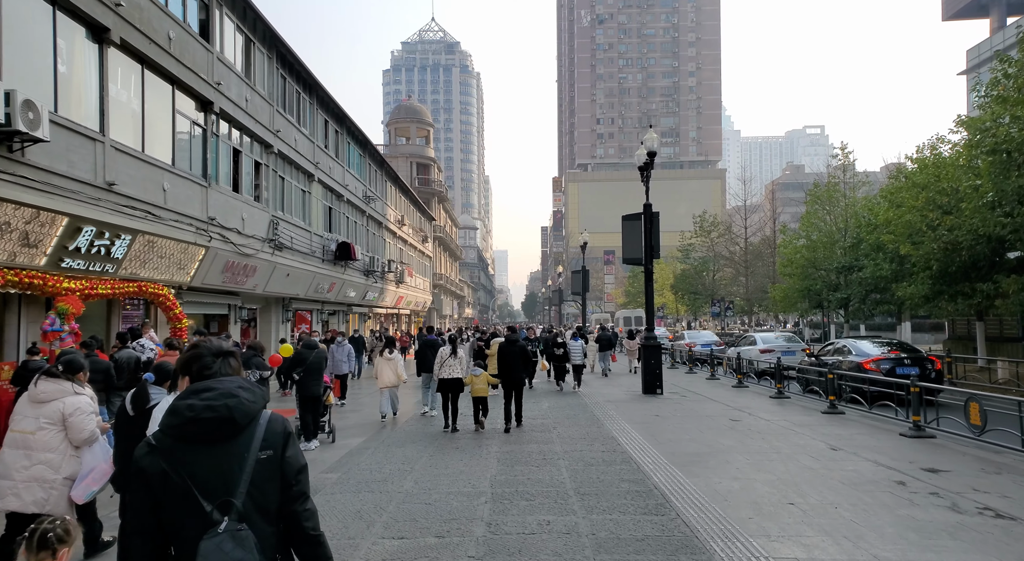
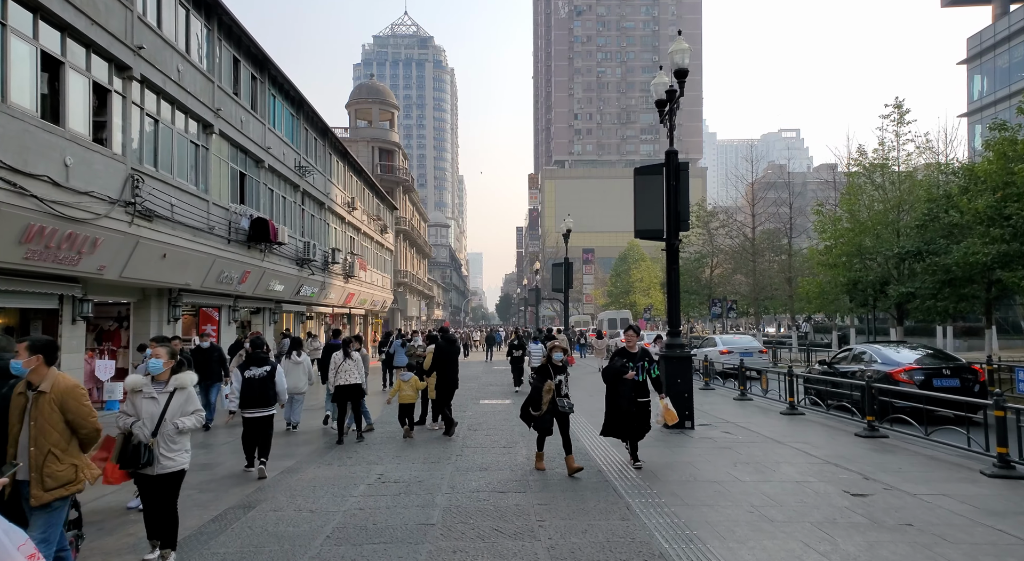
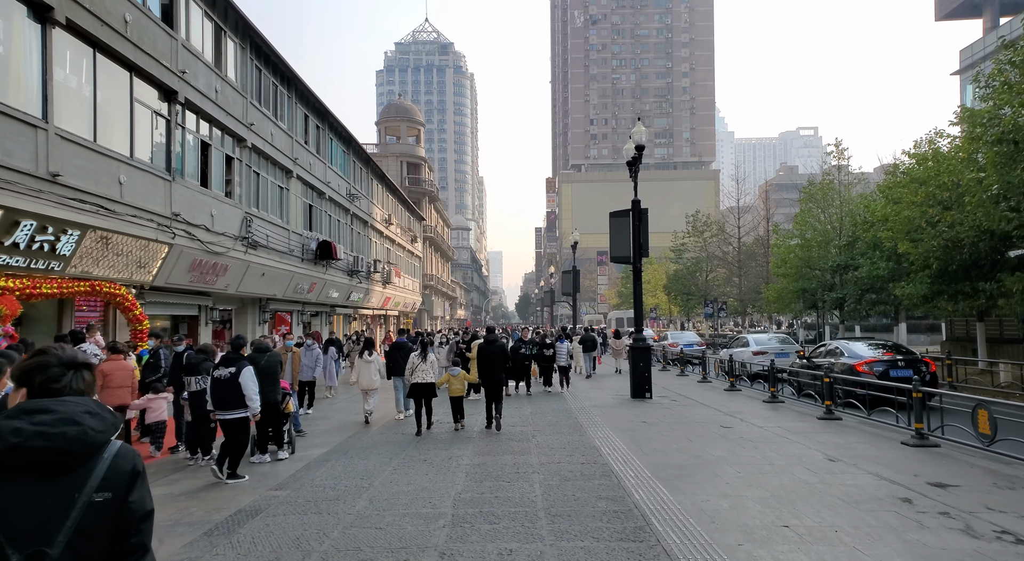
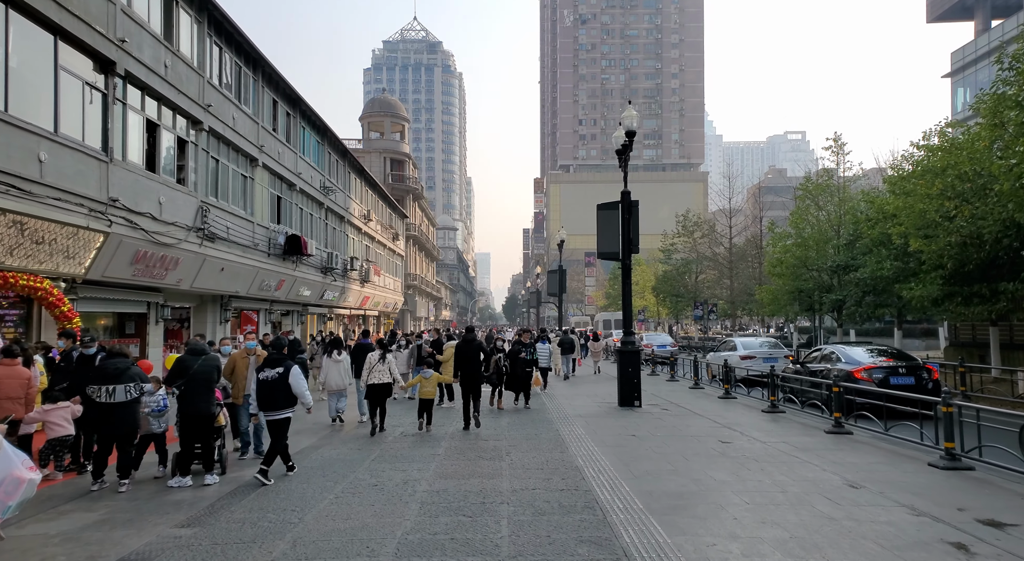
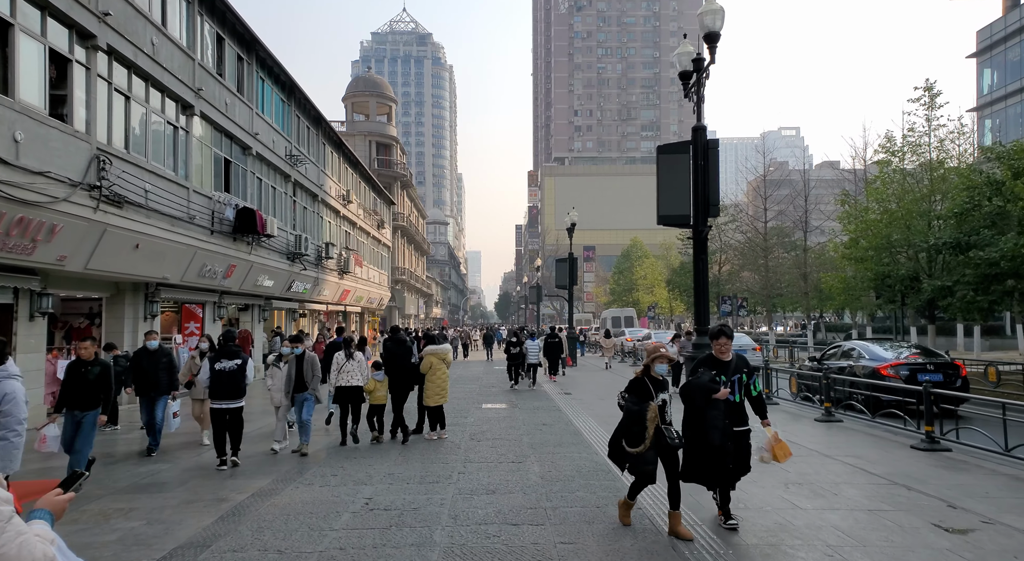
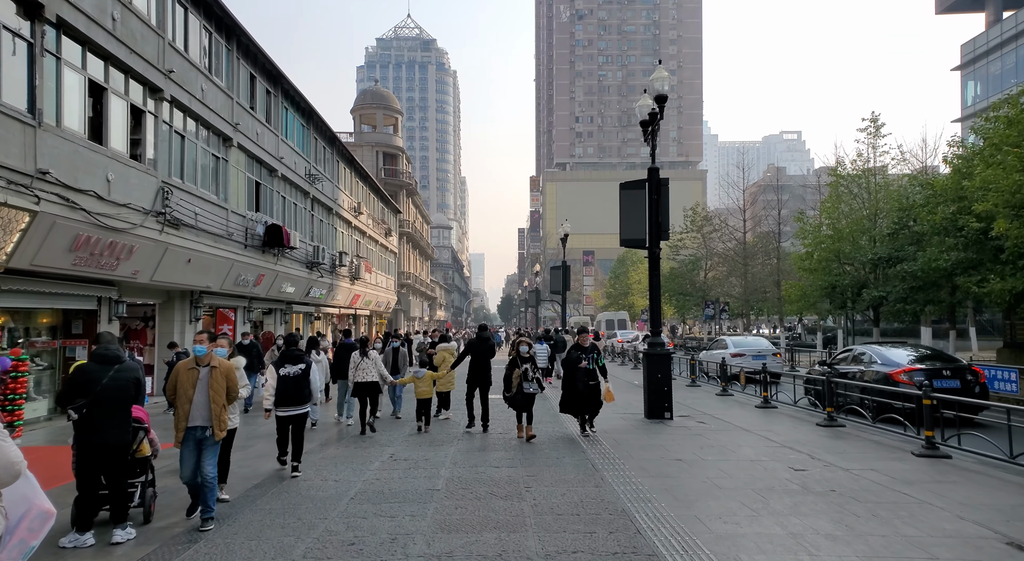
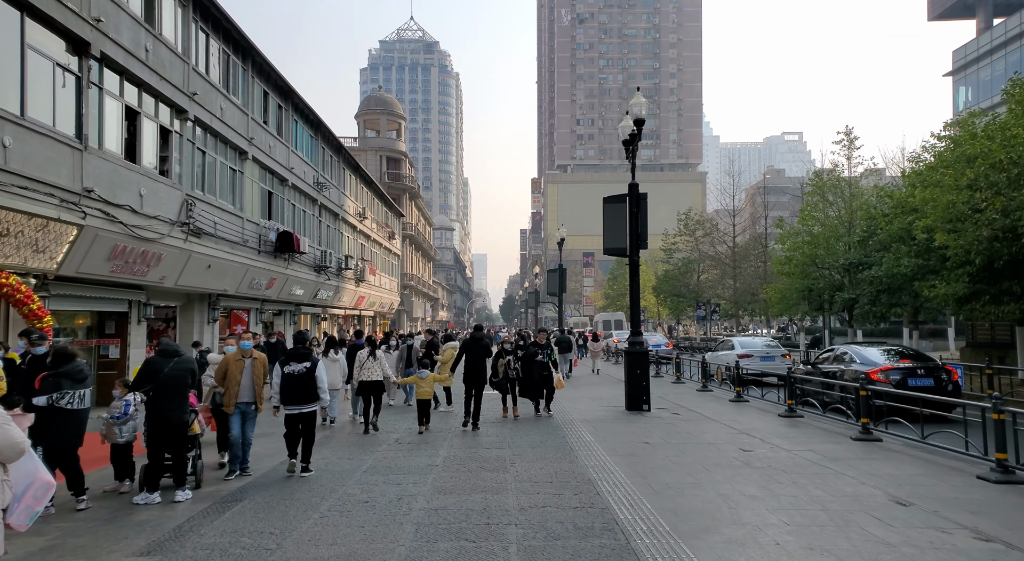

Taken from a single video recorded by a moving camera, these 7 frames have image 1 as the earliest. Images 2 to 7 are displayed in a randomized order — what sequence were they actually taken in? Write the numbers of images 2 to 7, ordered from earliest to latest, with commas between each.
3, 4, 7, 6, 2, 5
